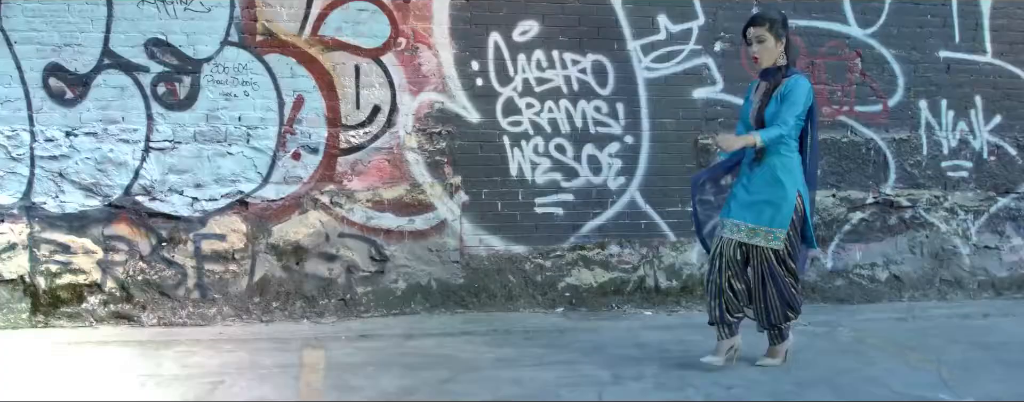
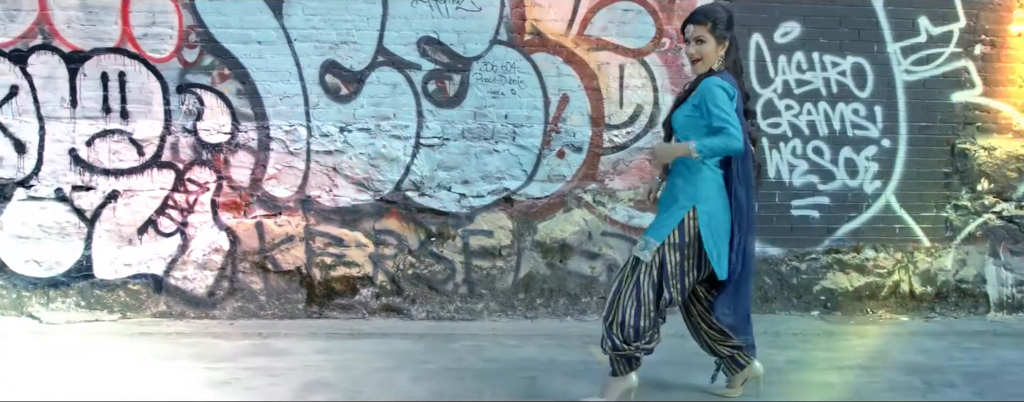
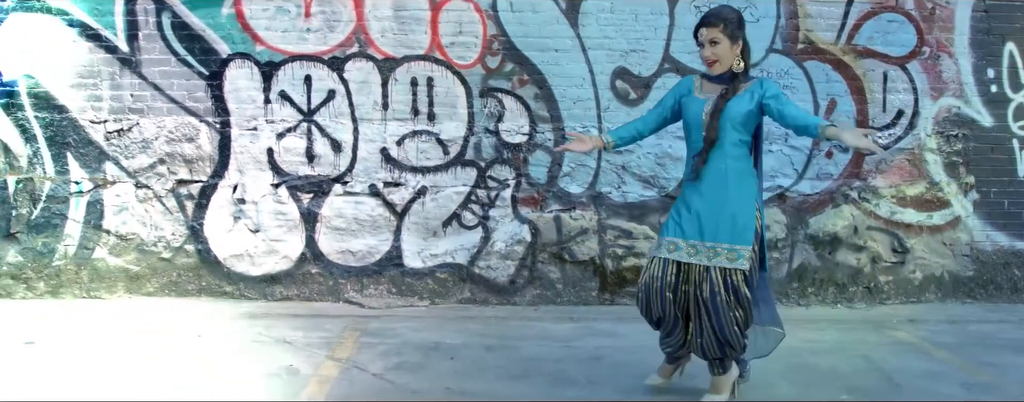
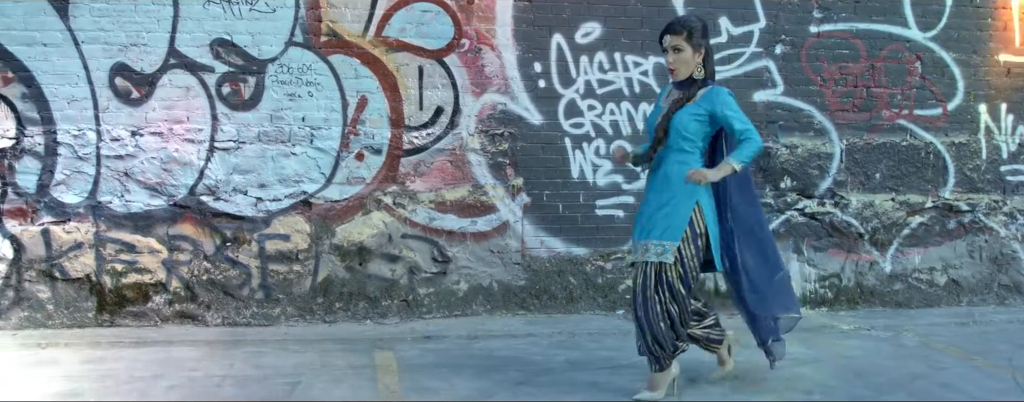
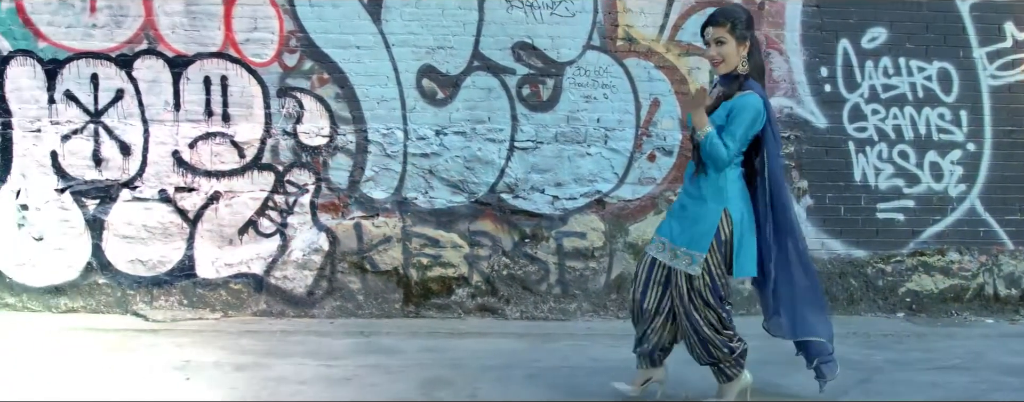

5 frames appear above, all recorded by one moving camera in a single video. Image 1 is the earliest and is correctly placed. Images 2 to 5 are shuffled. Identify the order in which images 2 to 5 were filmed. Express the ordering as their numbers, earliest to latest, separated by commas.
4, 2, 5, 3
